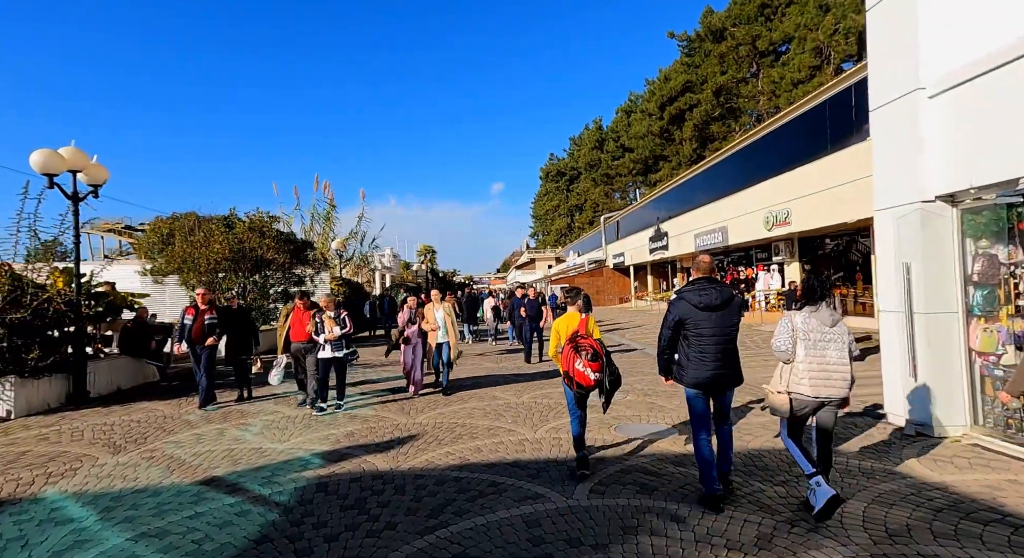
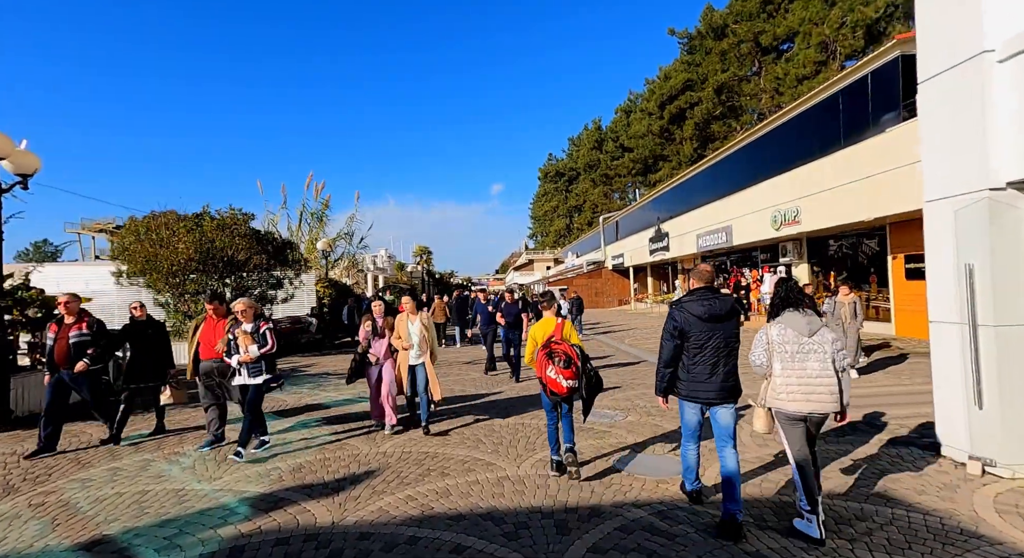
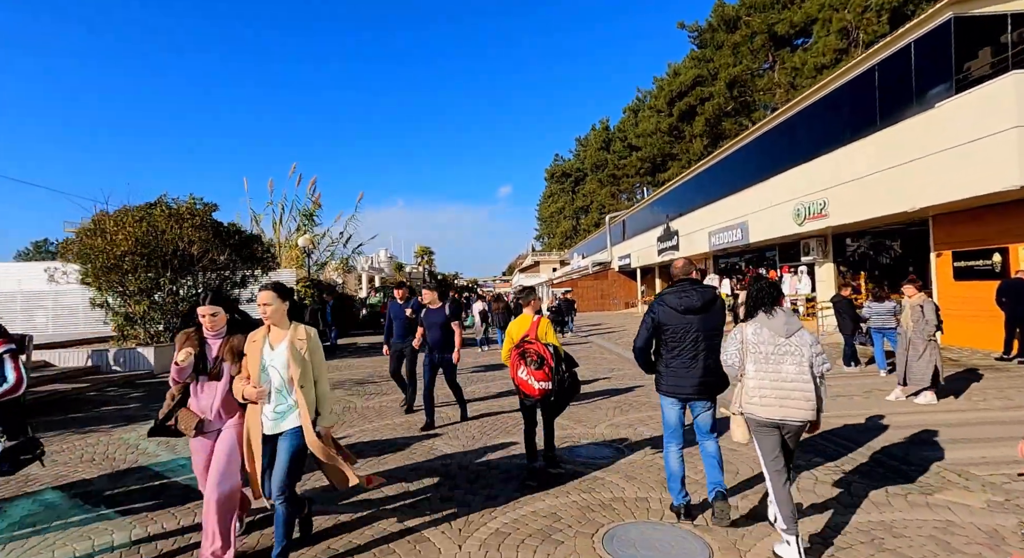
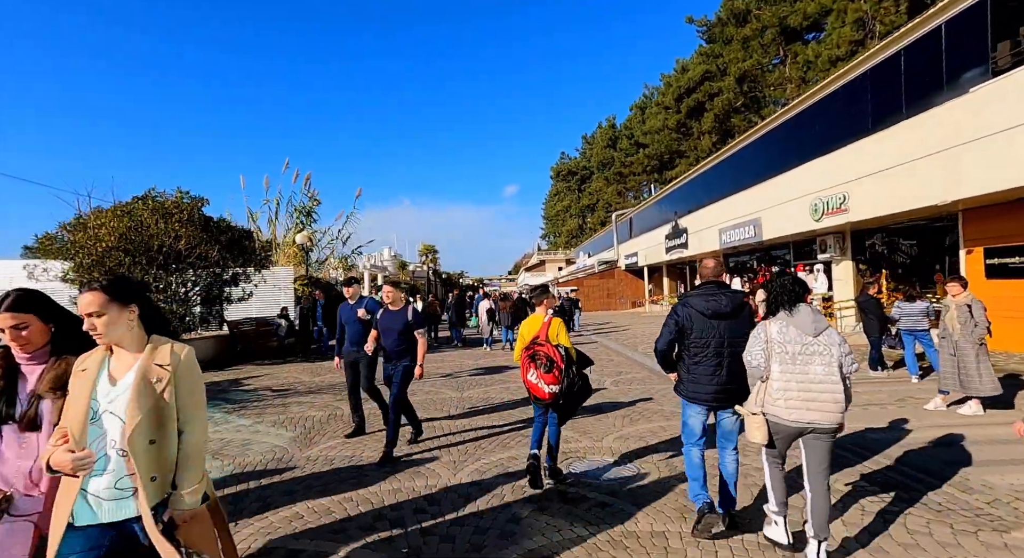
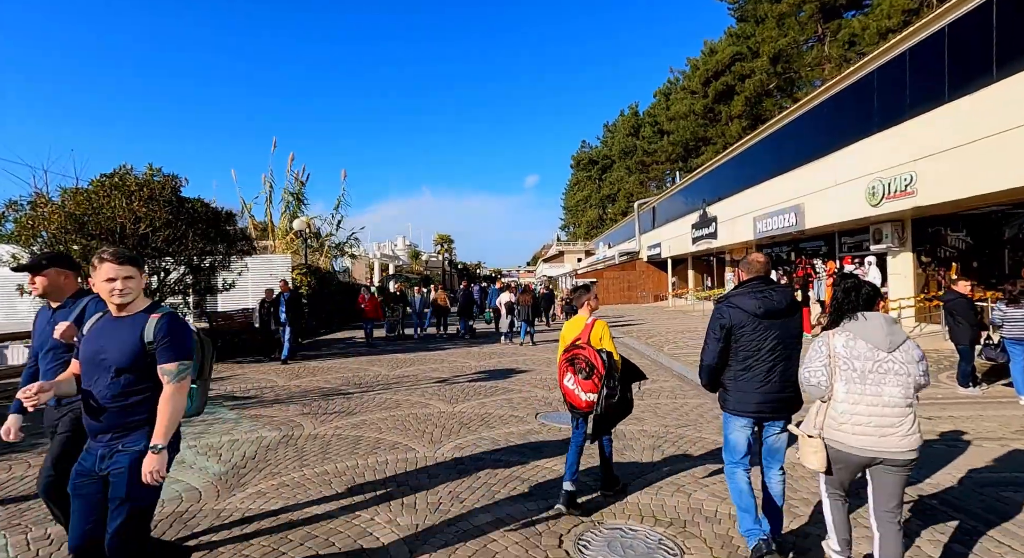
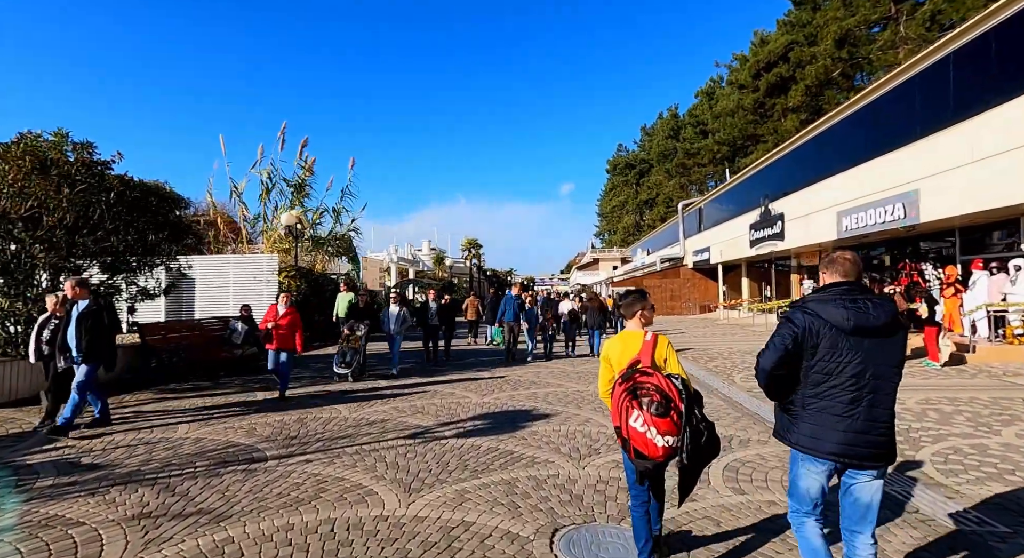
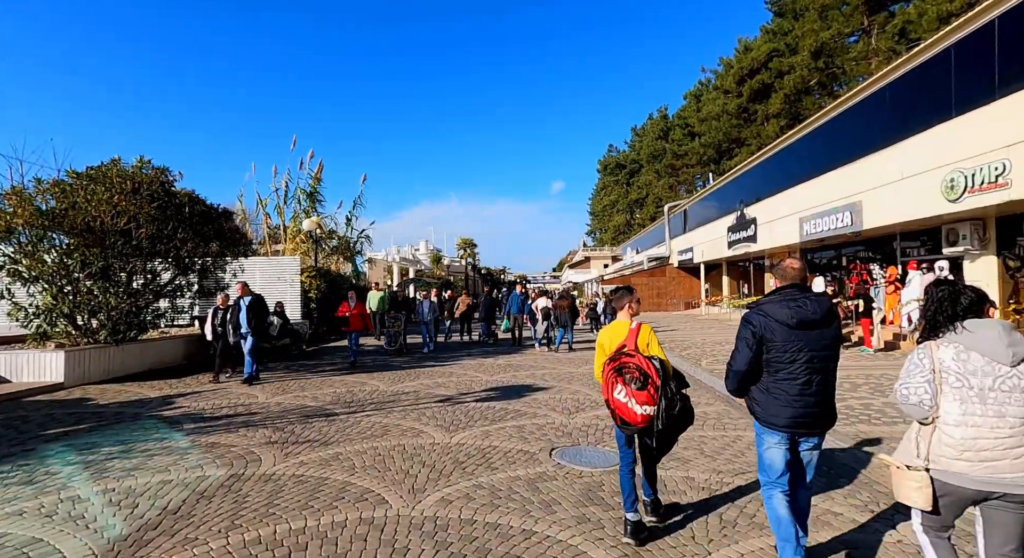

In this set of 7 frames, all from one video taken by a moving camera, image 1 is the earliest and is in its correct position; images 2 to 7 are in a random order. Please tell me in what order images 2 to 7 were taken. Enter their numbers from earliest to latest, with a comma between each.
2, 3, 4, 5, 7, 6
